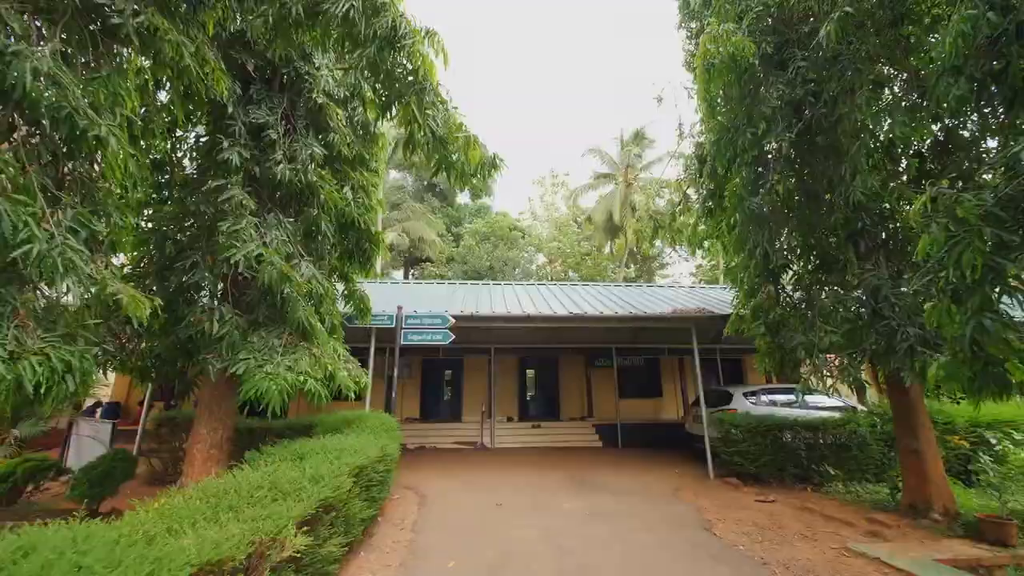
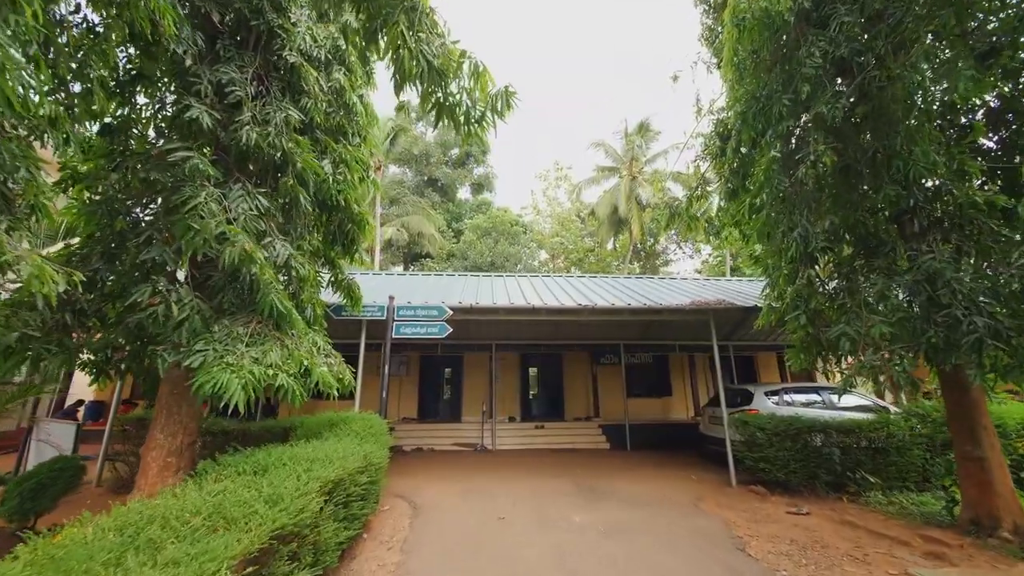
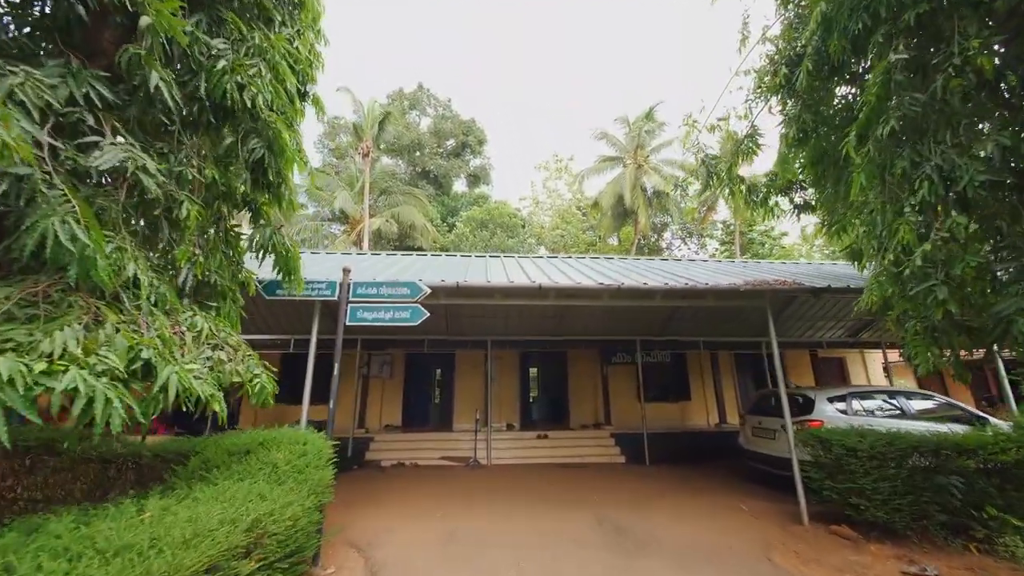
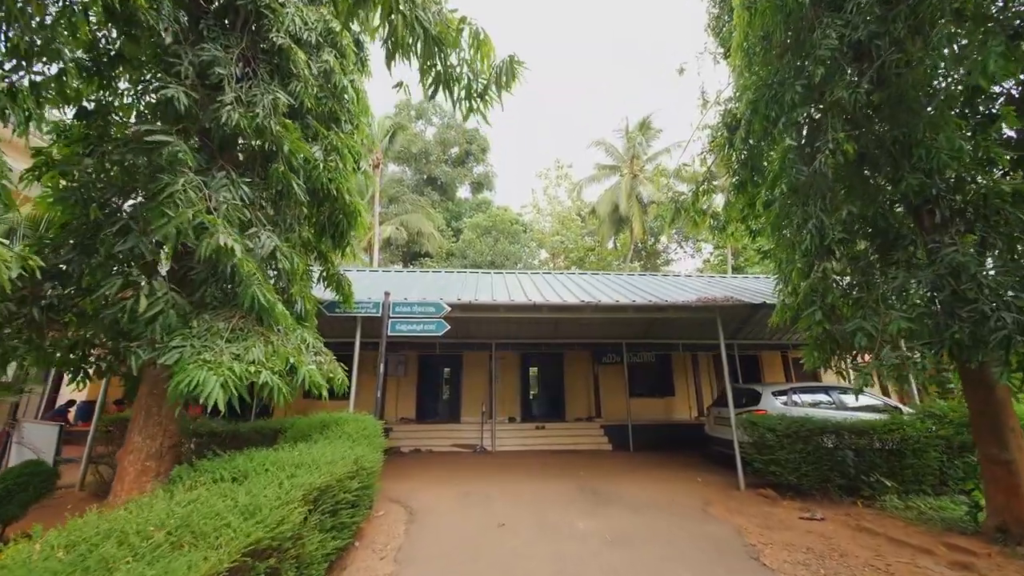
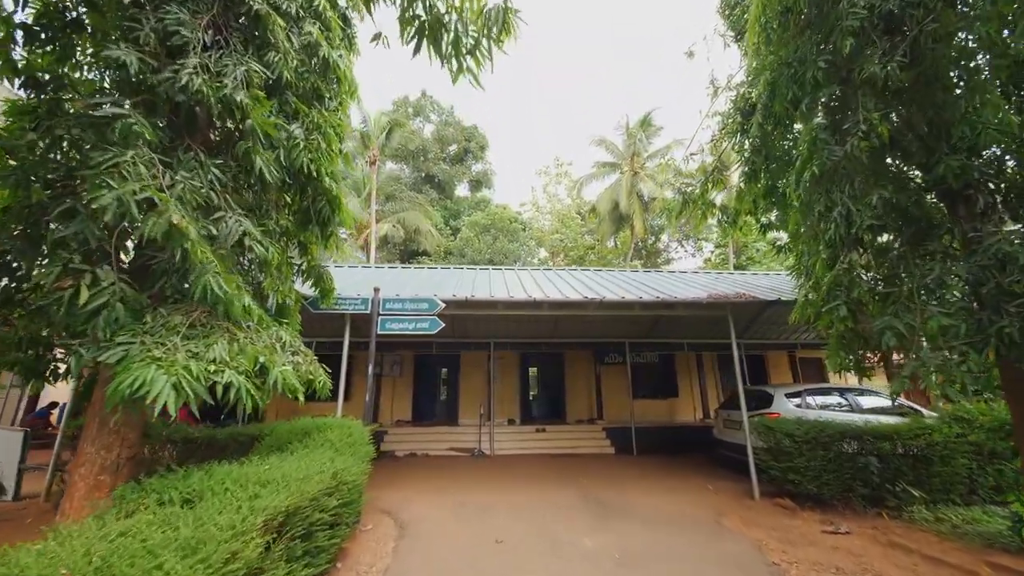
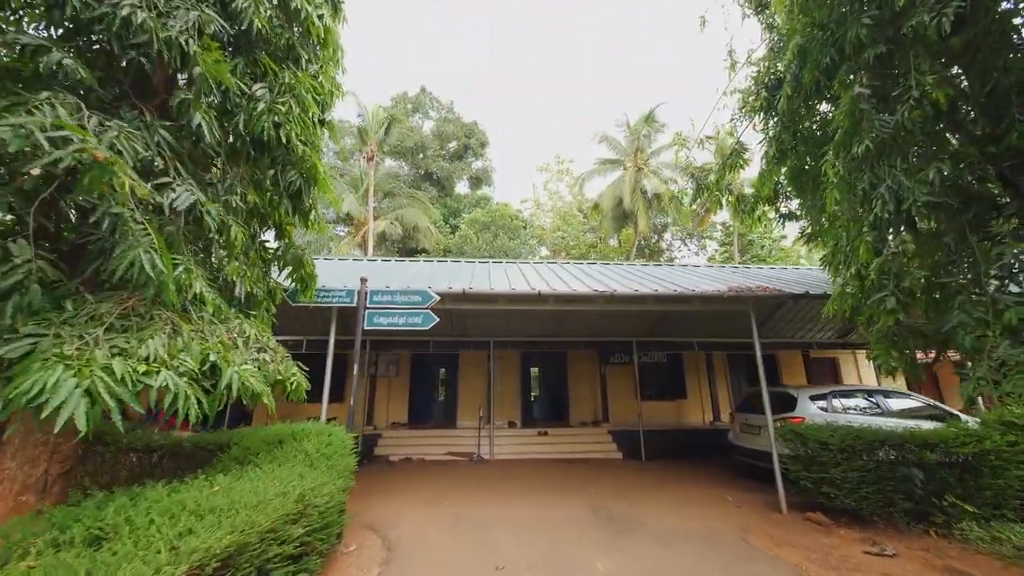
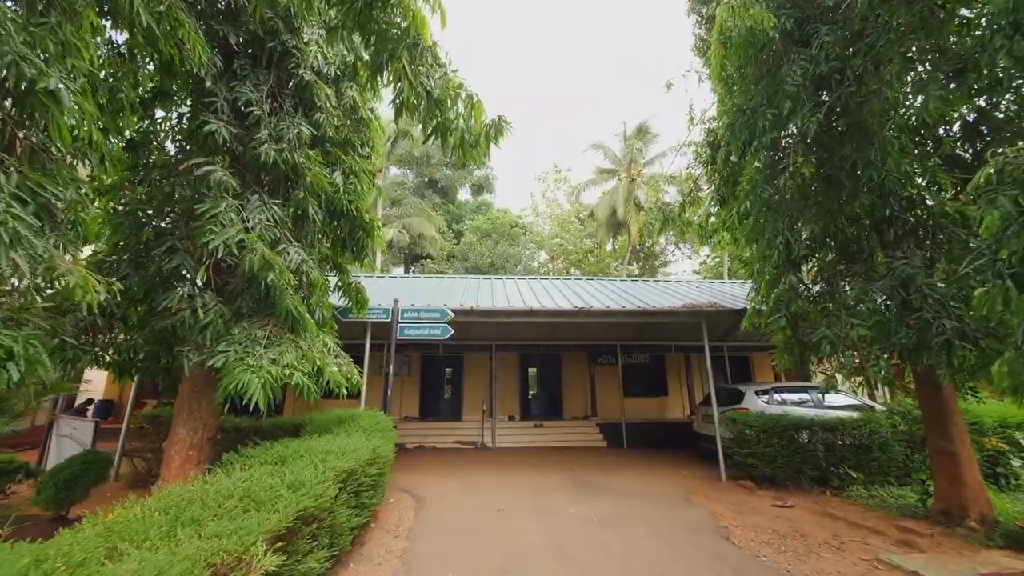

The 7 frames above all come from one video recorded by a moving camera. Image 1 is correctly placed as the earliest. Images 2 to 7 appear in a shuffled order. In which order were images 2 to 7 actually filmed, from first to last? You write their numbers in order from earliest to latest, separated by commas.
7, 2, 4, 5, 6, 3
